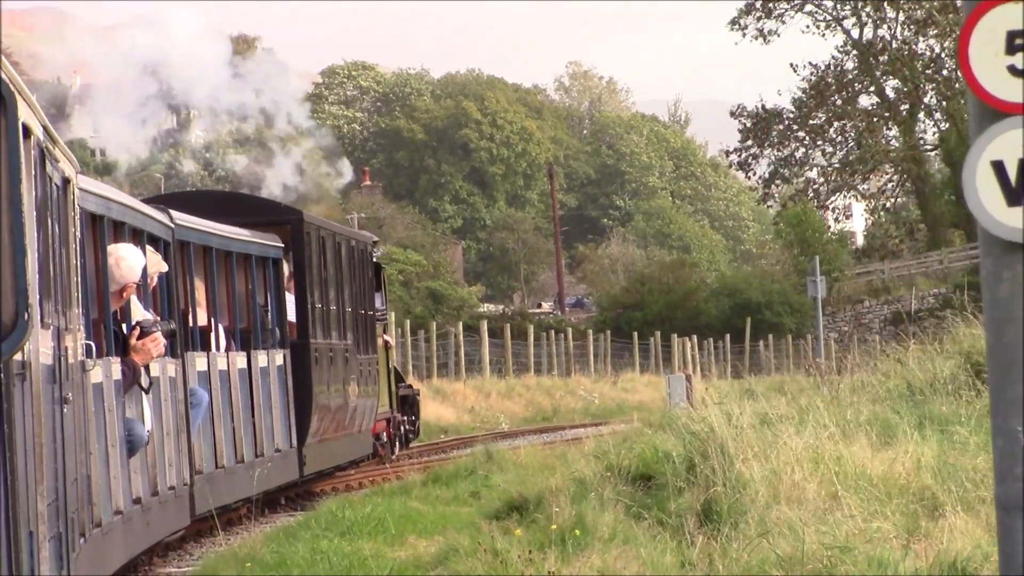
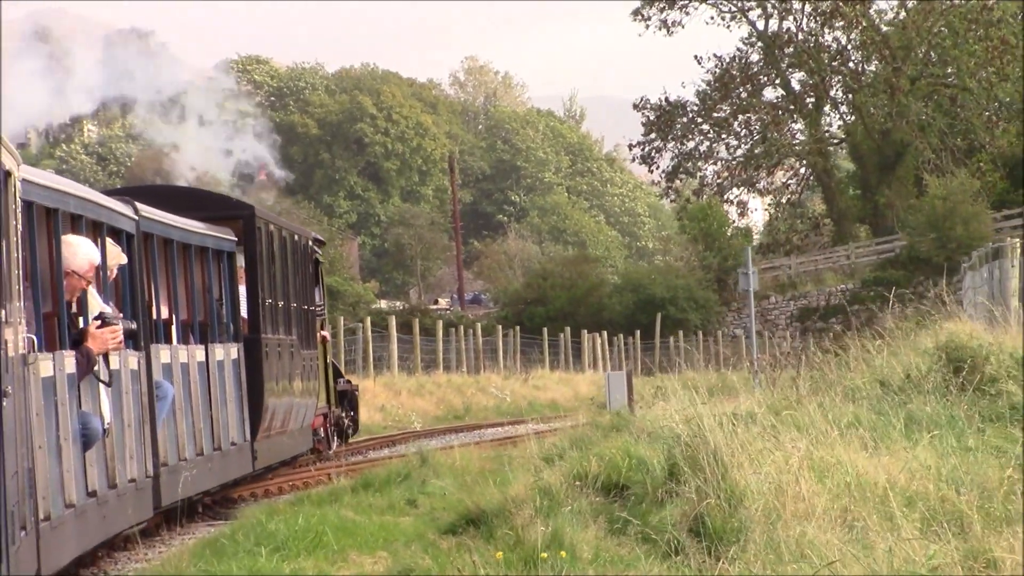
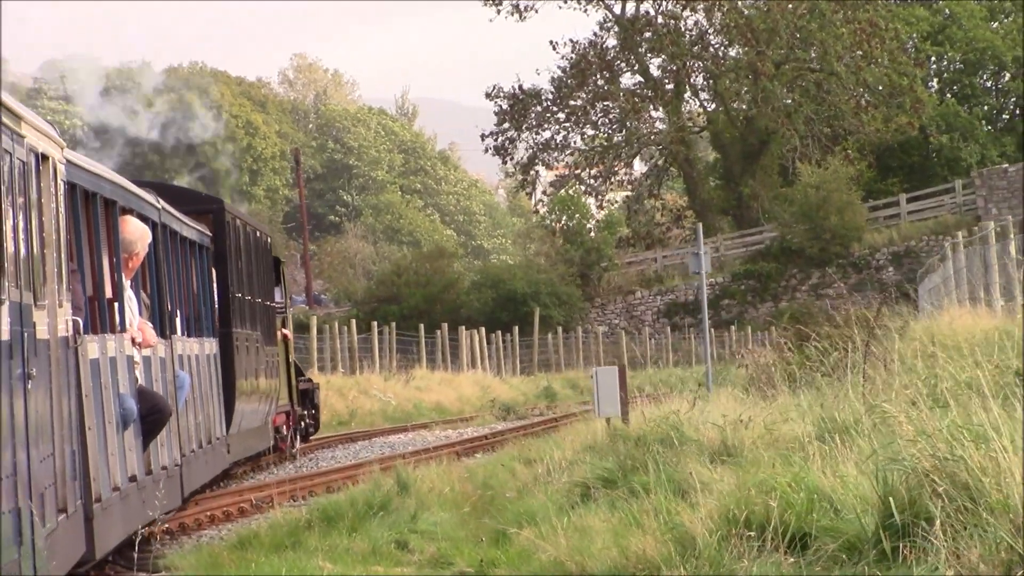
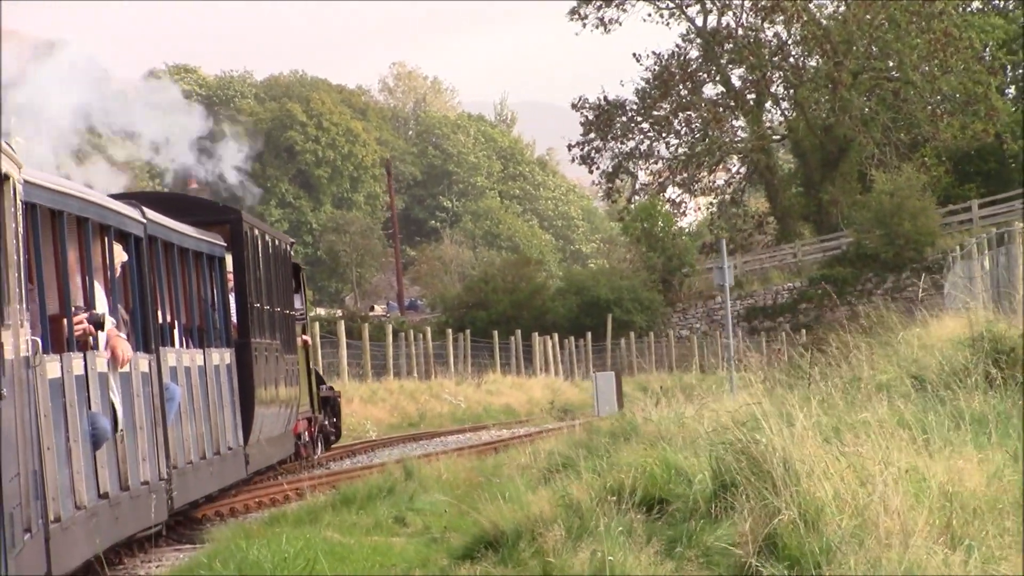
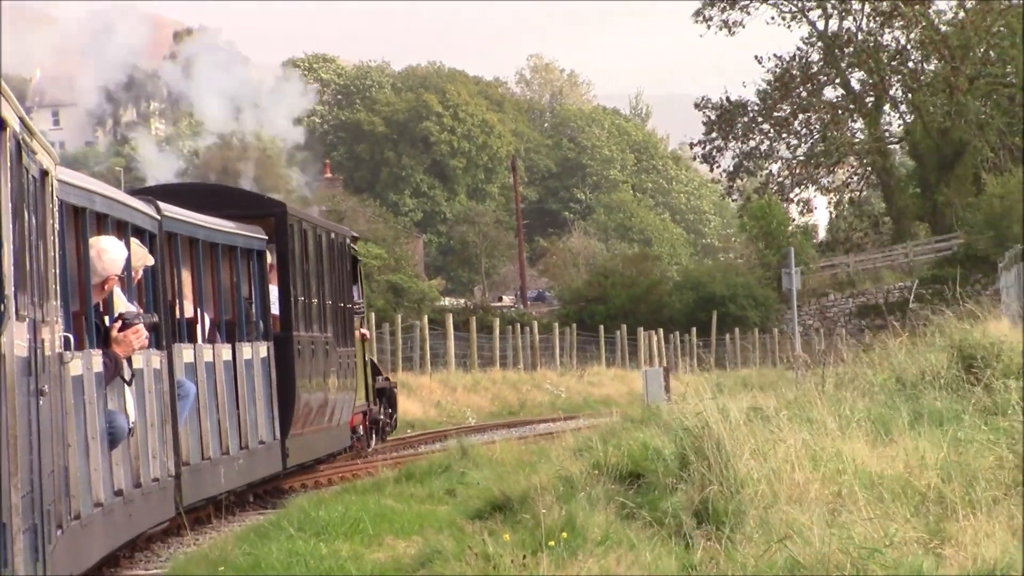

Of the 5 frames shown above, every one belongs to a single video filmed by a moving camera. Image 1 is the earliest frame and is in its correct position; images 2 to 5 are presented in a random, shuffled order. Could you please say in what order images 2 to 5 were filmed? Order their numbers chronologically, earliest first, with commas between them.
5, 2, 4, 3
